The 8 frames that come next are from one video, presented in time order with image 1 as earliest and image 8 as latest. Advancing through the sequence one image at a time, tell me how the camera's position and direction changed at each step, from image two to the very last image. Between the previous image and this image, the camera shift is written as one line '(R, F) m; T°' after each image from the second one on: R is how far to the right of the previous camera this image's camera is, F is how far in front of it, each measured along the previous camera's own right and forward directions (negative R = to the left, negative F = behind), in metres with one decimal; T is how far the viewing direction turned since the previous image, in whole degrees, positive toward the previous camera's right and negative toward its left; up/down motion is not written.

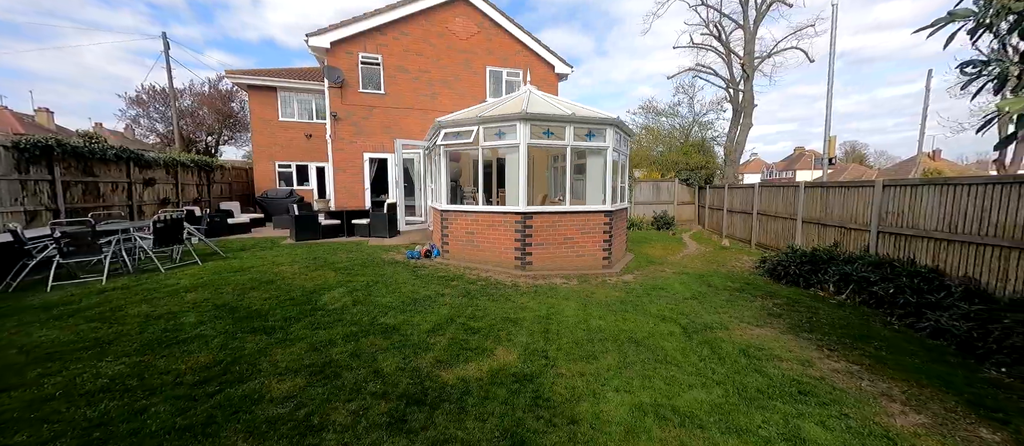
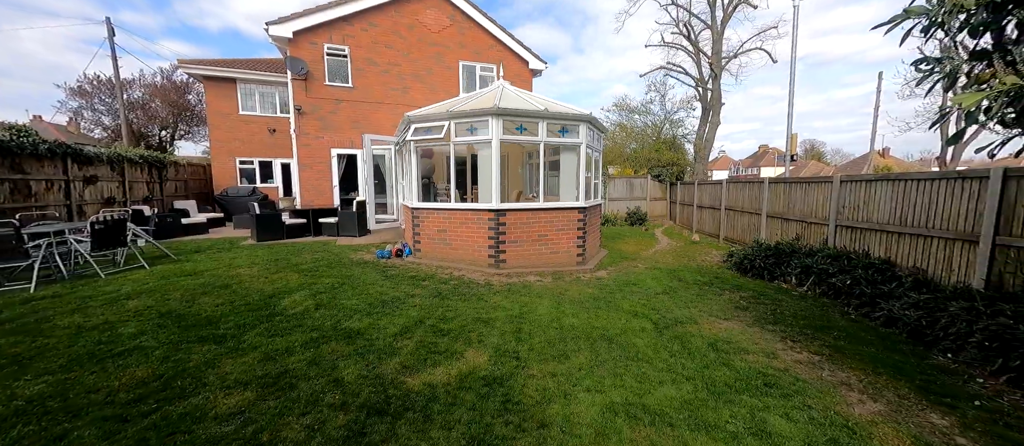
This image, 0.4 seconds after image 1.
(0.0, +0.1) m; +4°
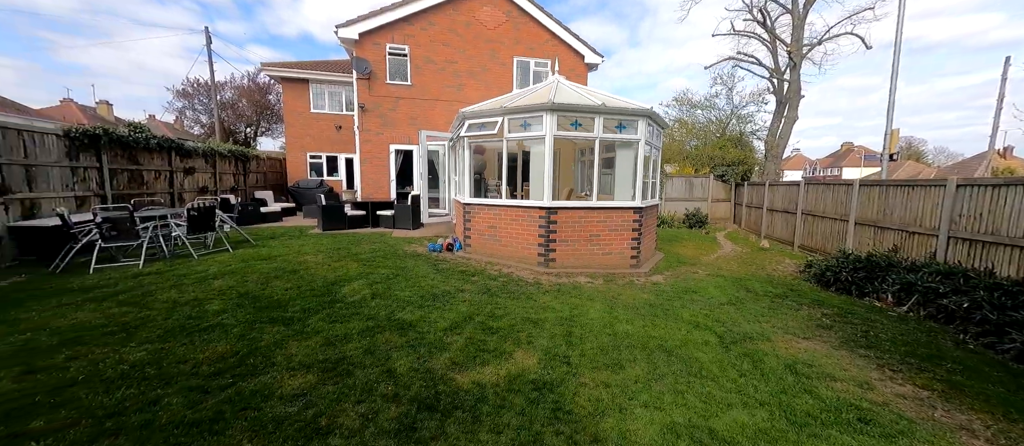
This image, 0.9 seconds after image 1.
(0.0, +0.1) m; -7°
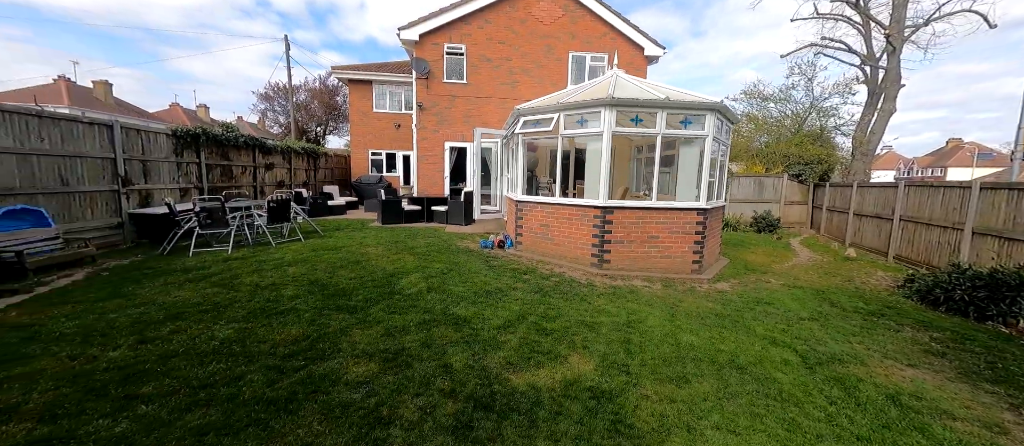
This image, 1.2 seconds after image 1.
(-0.1, +0.1) m; -7°
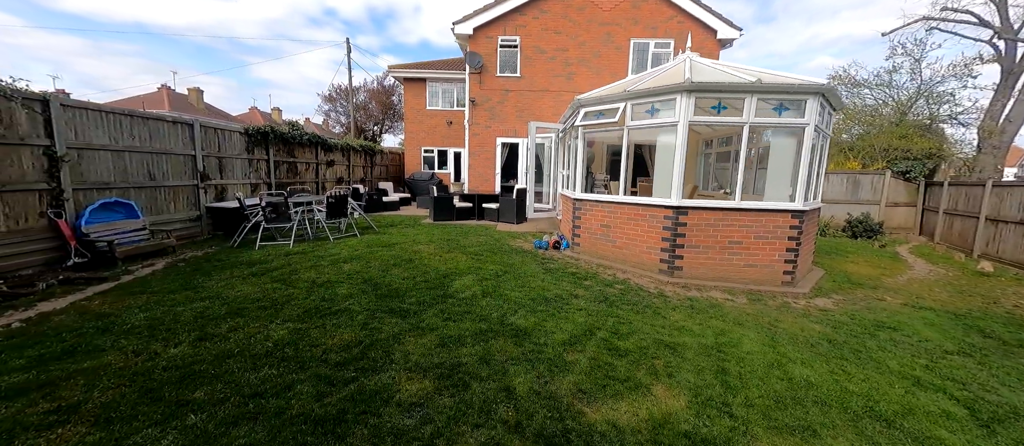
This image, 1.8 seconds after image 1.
(-0.2, +0.4) m; -7°
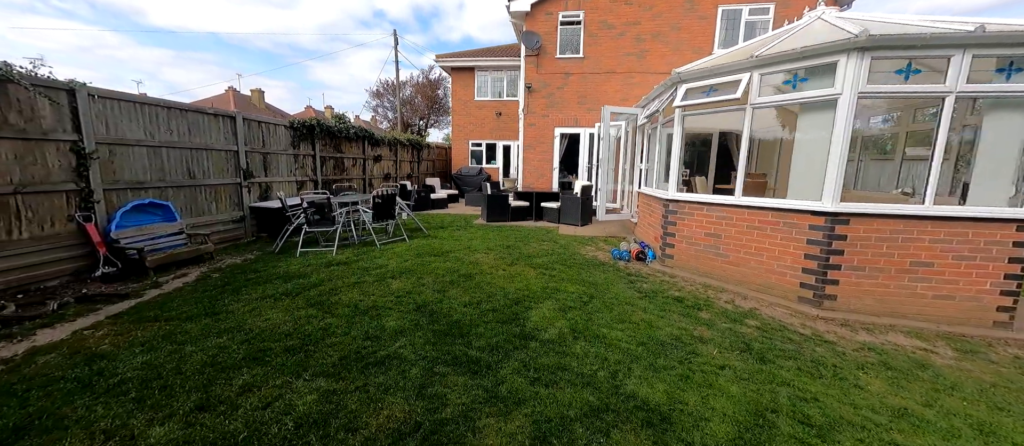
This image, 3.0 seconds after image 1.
(-0.5, +1.1) m; -6°
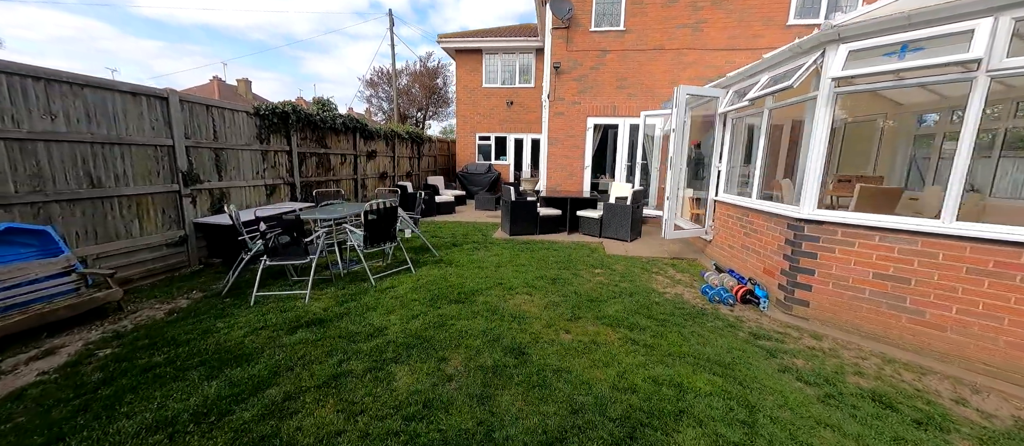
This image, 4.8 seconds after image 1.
(-0.6, +1.8) m; +1°
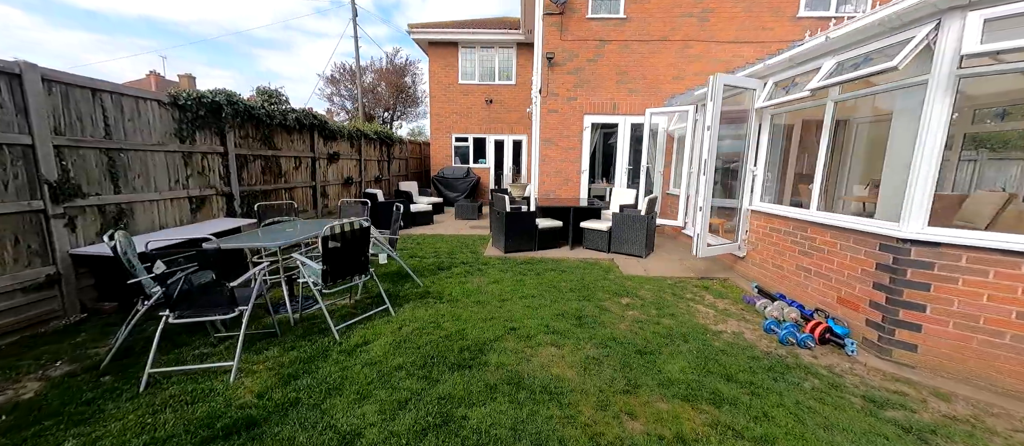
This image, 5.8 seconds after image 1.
(-0.4, +1.1) m; +5°
